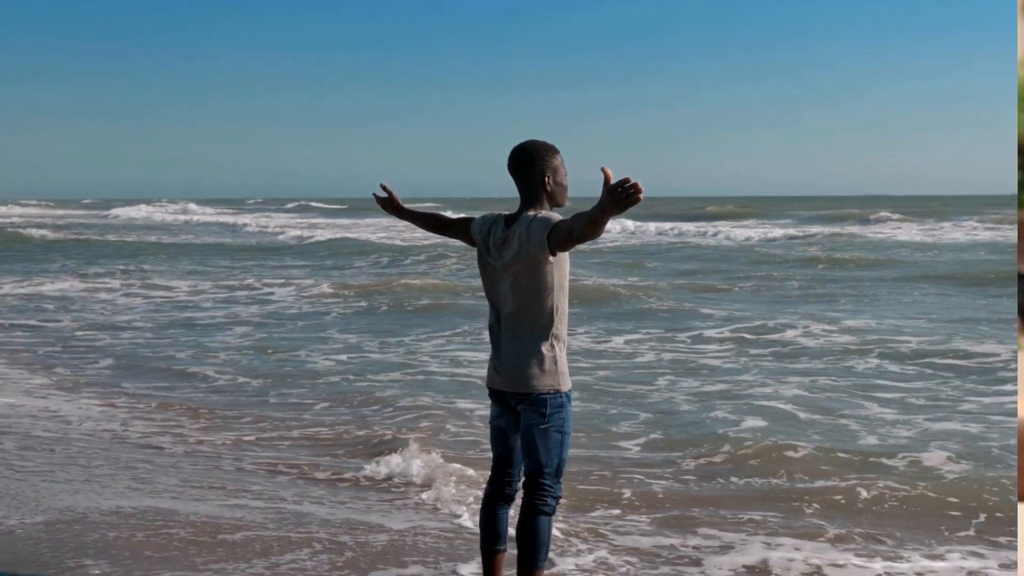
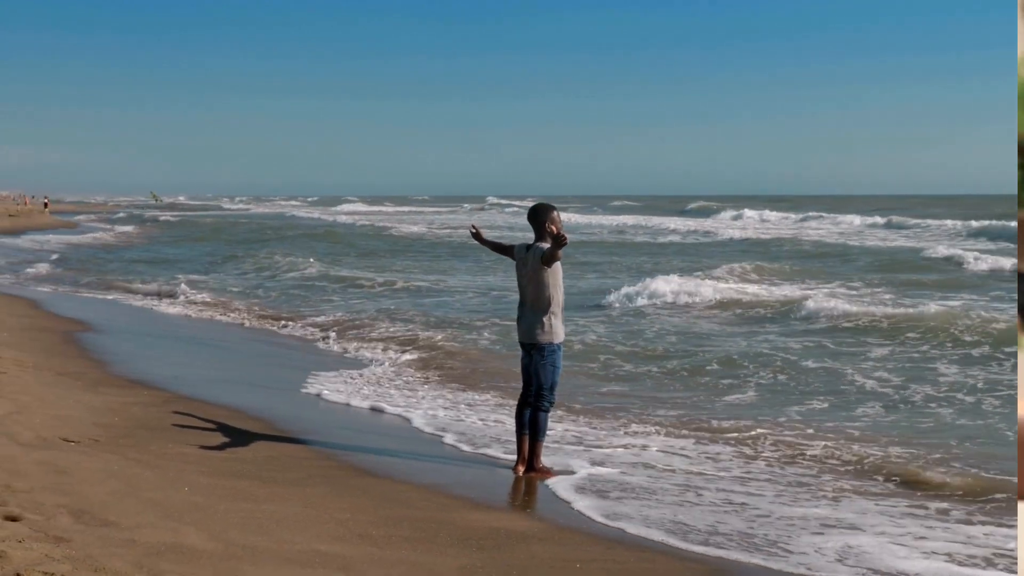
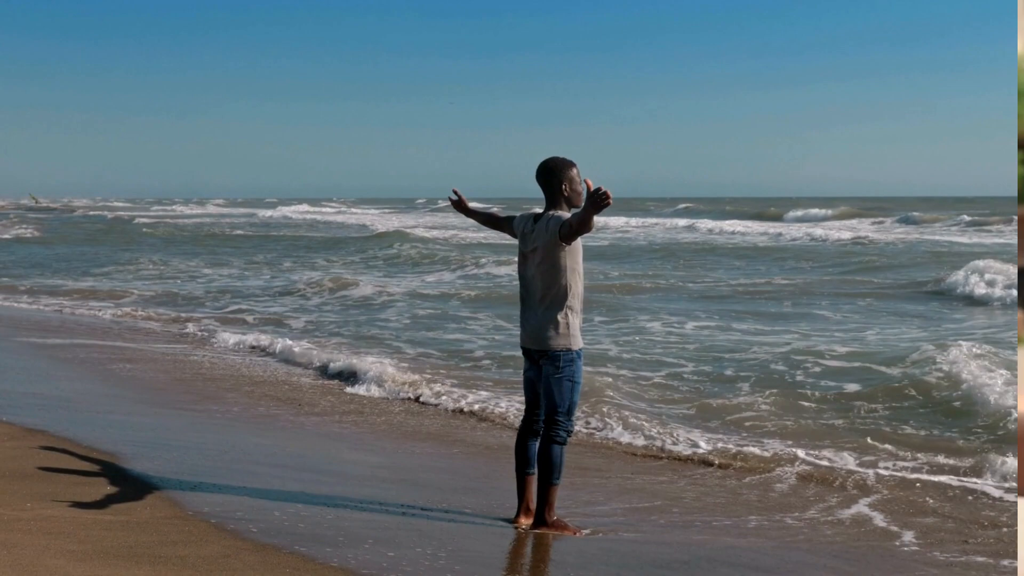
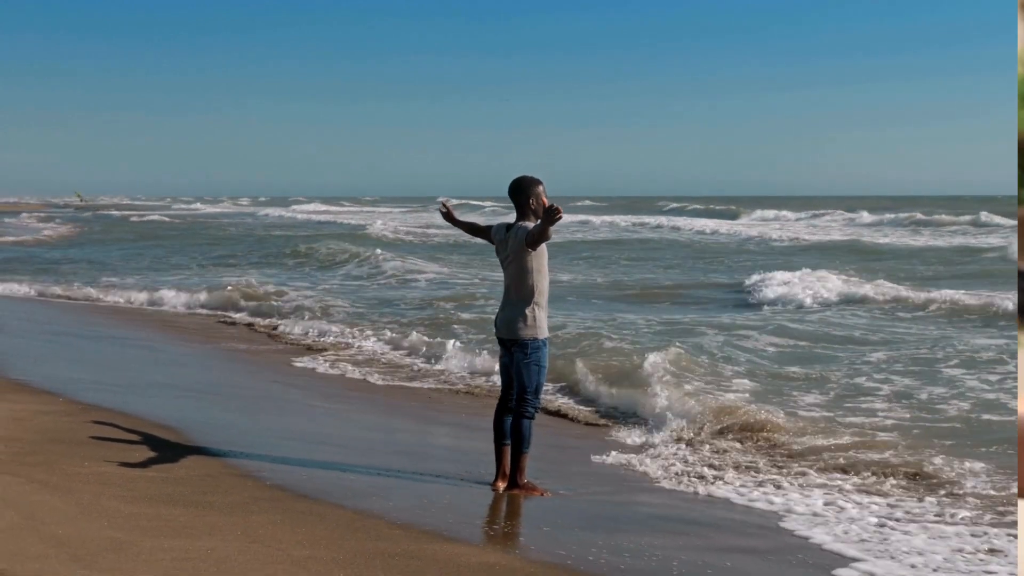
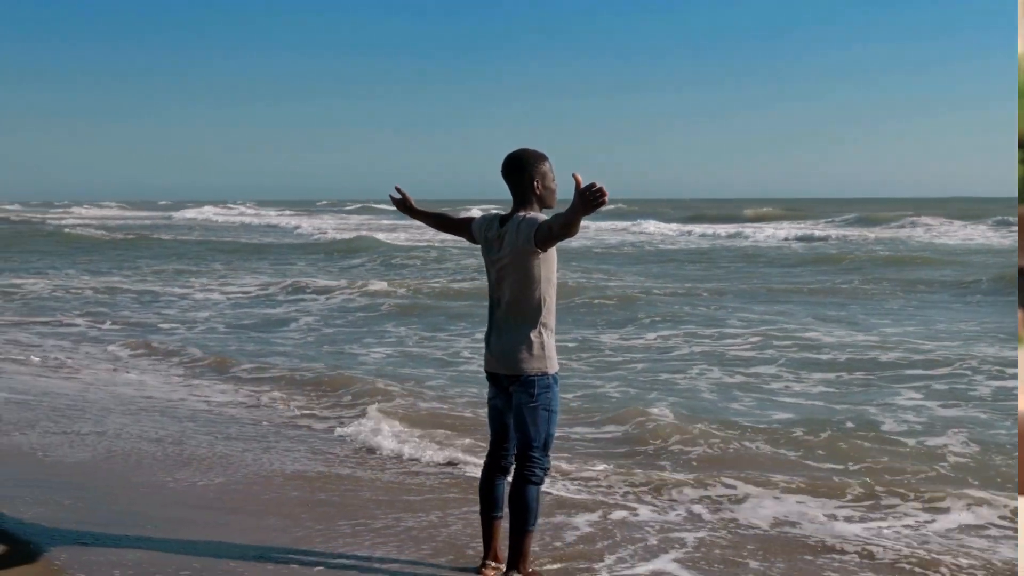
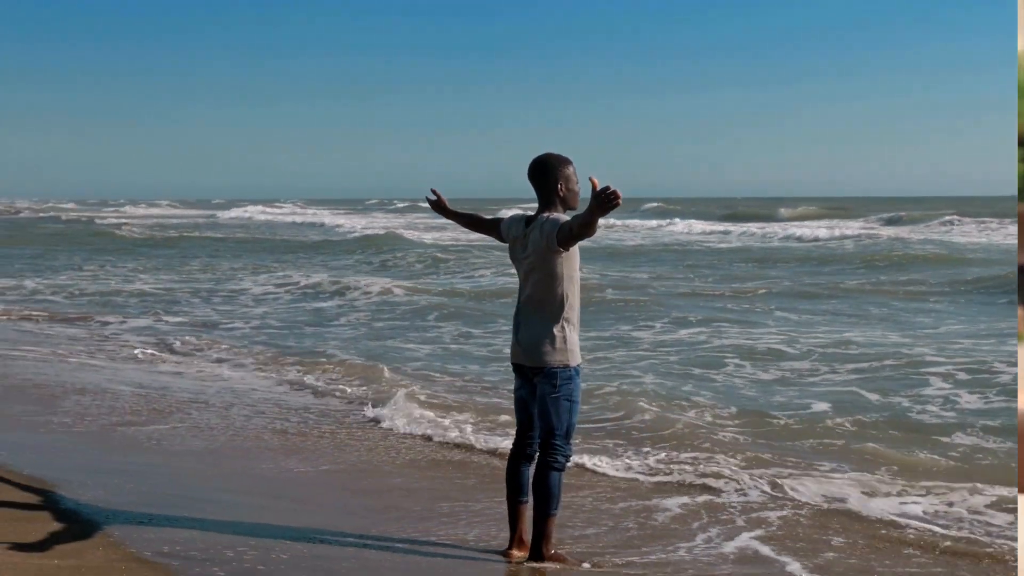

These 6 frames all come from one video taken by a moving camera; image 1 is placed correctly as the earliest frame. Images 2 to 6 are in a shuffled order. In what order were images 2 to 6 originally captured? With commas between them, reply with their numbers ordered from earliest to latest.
5, 6, 3, 4, 2
